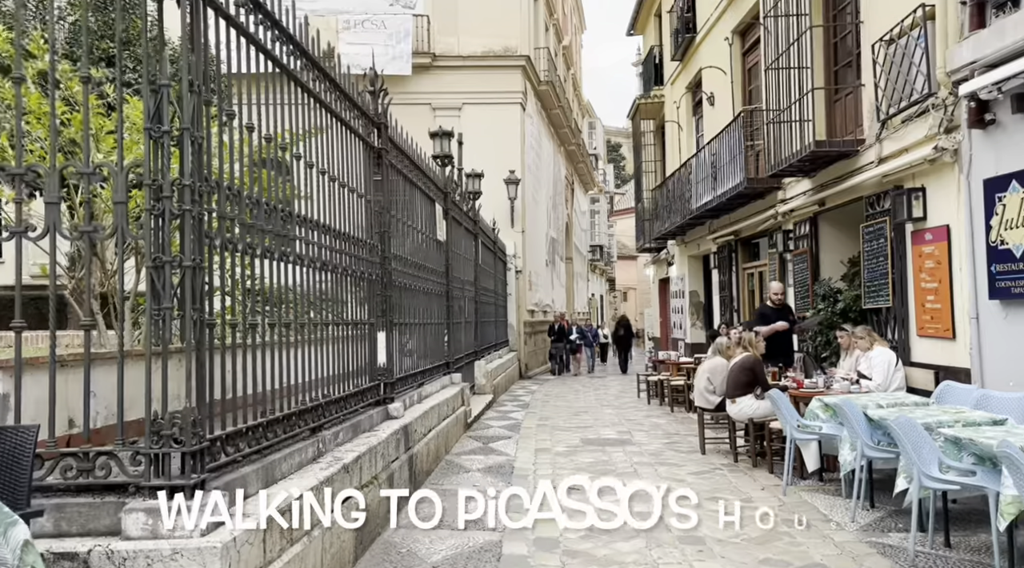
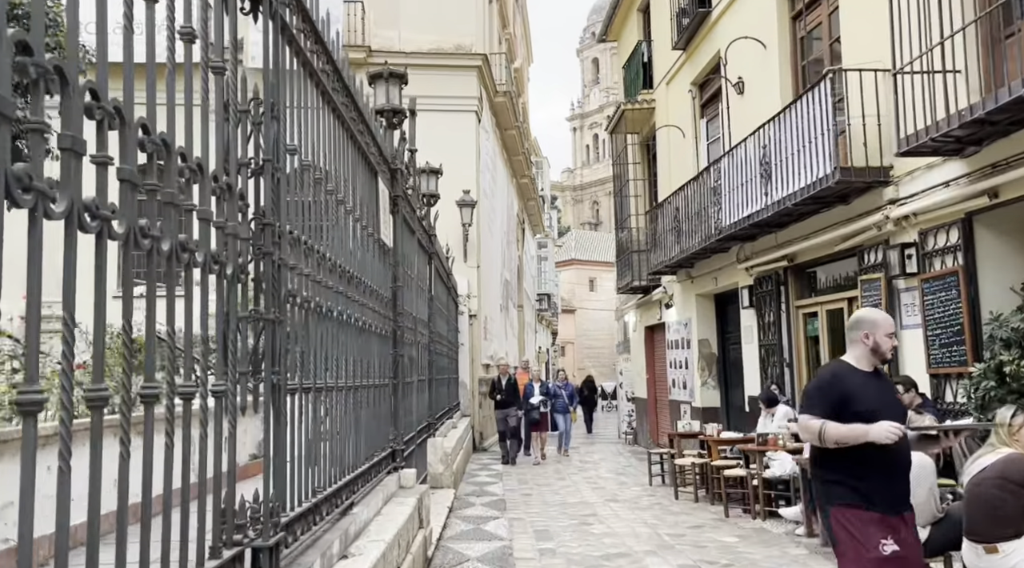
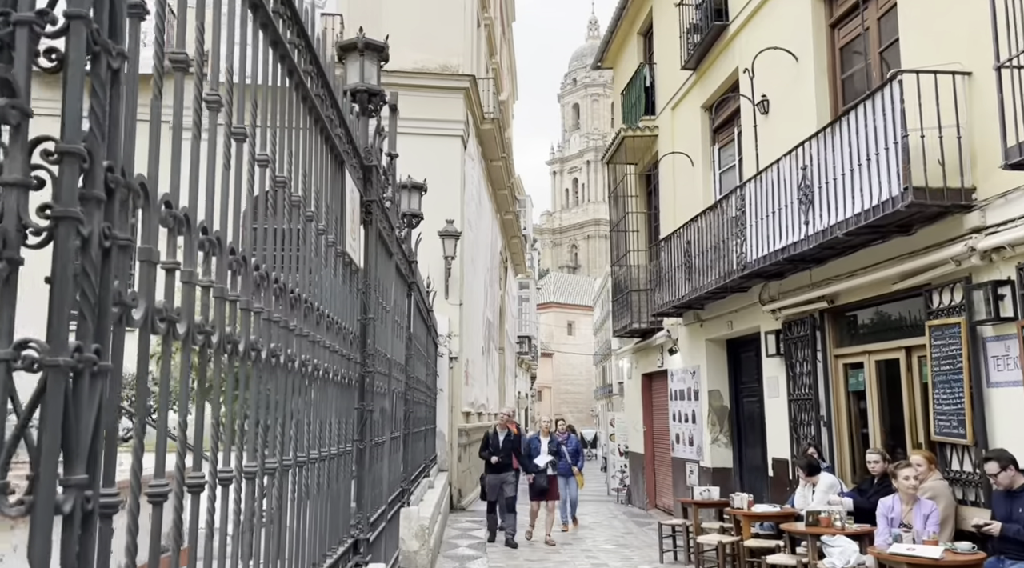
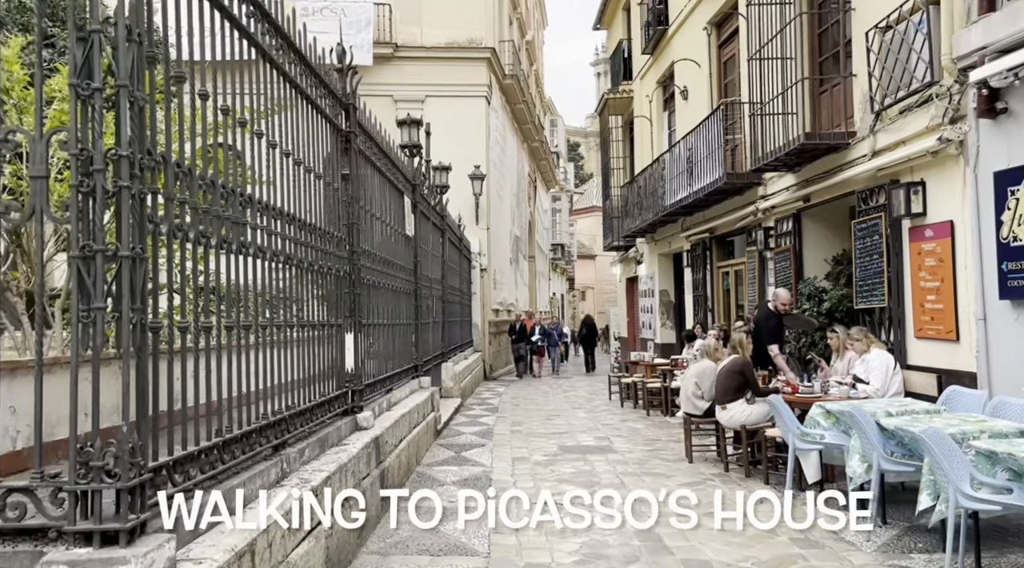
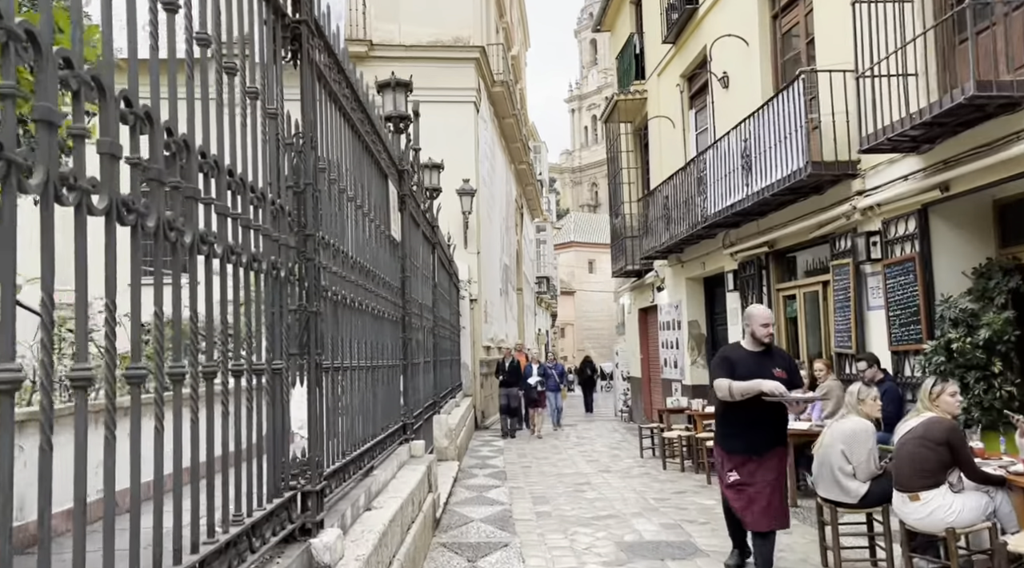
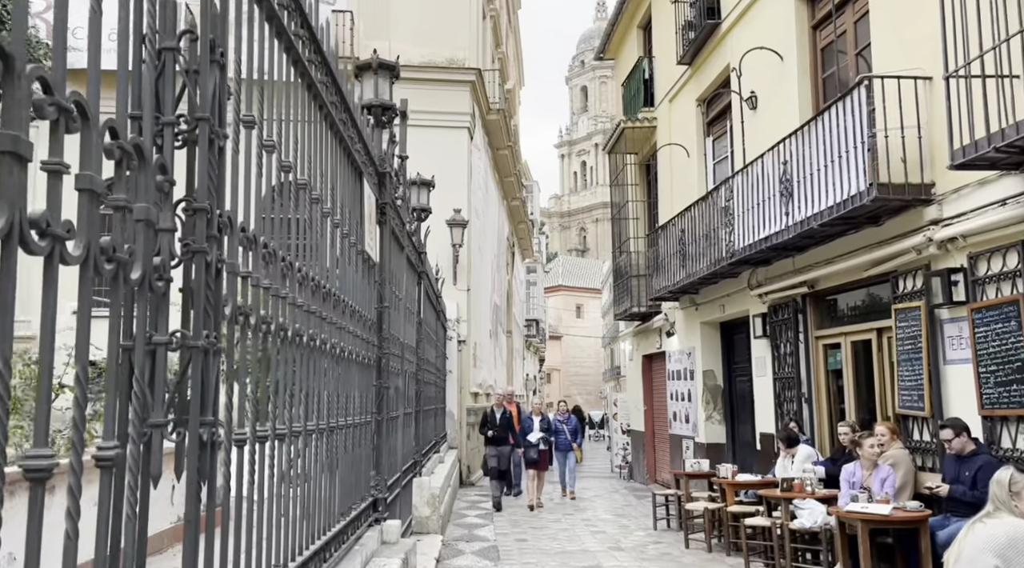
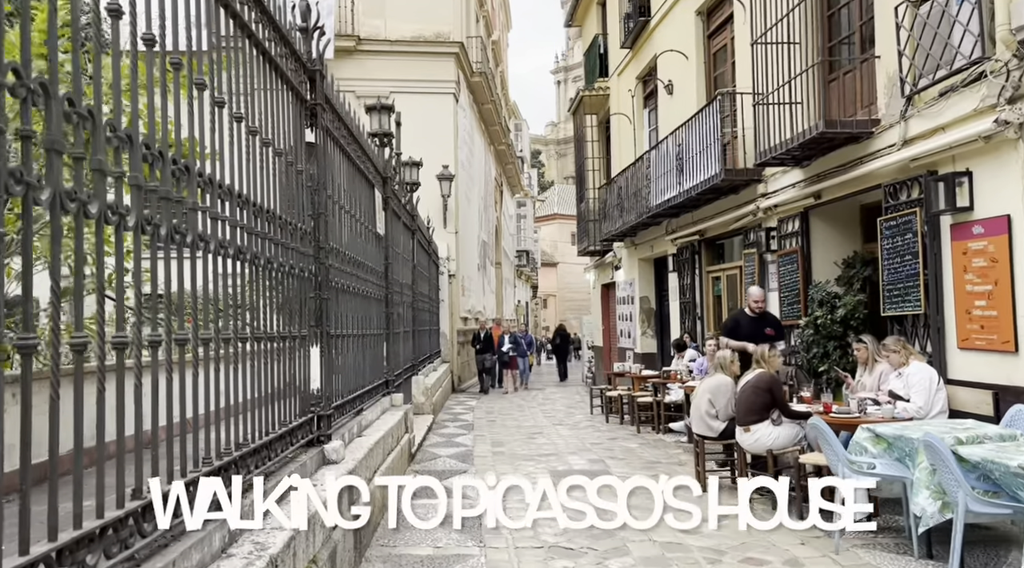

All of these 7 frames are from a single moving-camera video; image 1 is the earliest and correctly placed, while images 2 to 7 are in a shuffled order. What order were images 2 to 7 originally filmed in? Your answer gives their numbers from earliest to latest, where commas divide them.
4, 7, 5, 2, 6, 3
